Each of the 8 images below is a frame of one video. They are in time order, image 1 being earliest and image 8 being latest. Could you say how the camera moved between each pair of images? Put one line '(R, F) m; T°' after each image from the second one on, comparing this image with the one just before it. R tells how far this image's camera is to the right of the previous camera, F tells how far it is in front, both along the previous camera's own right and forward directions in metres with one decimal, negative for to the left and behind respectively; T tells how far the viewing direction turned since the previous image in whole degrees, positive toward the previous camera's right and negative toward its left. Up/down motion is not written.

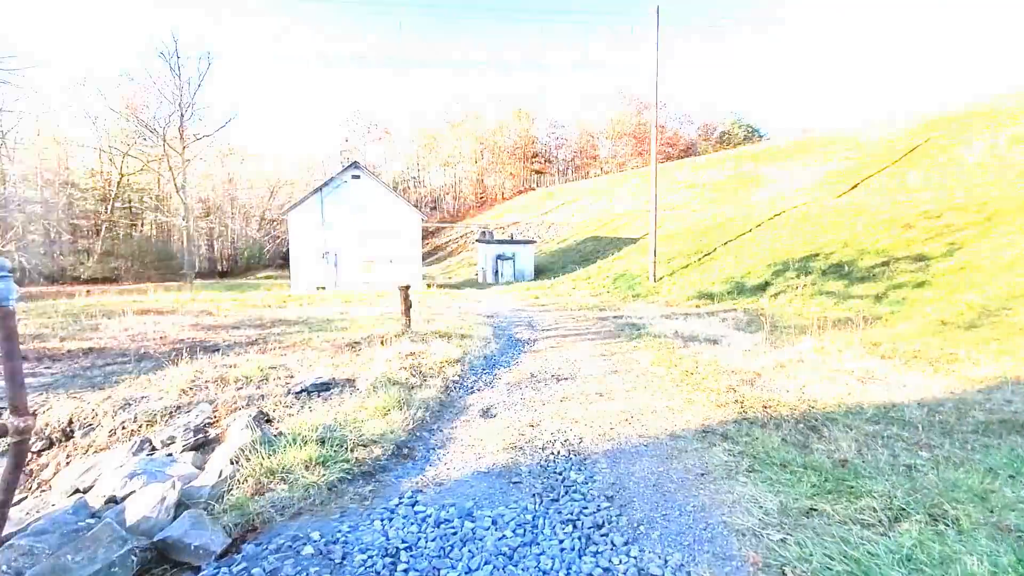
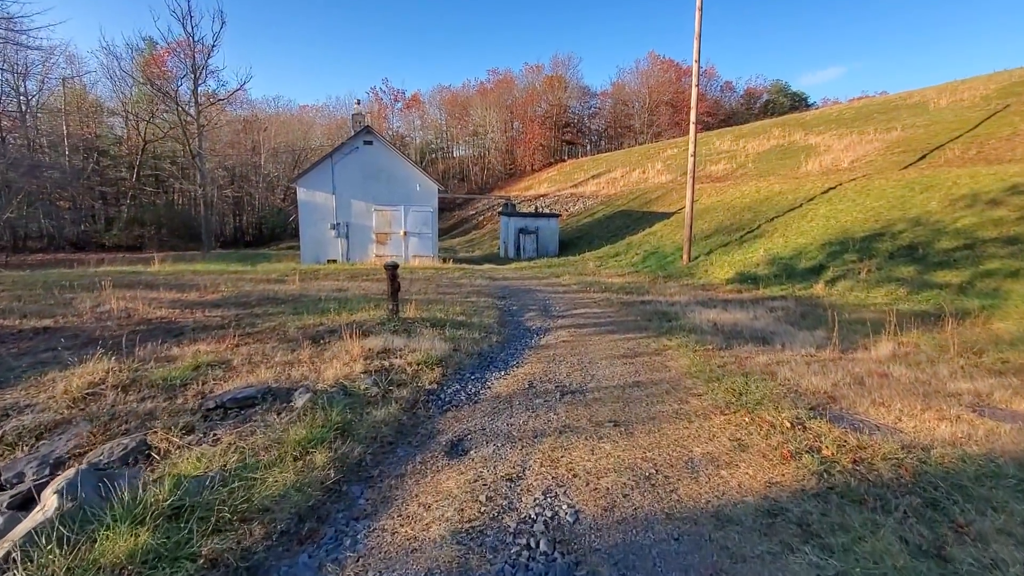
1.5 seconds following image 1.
(+0.3, +1.2) m; -3°
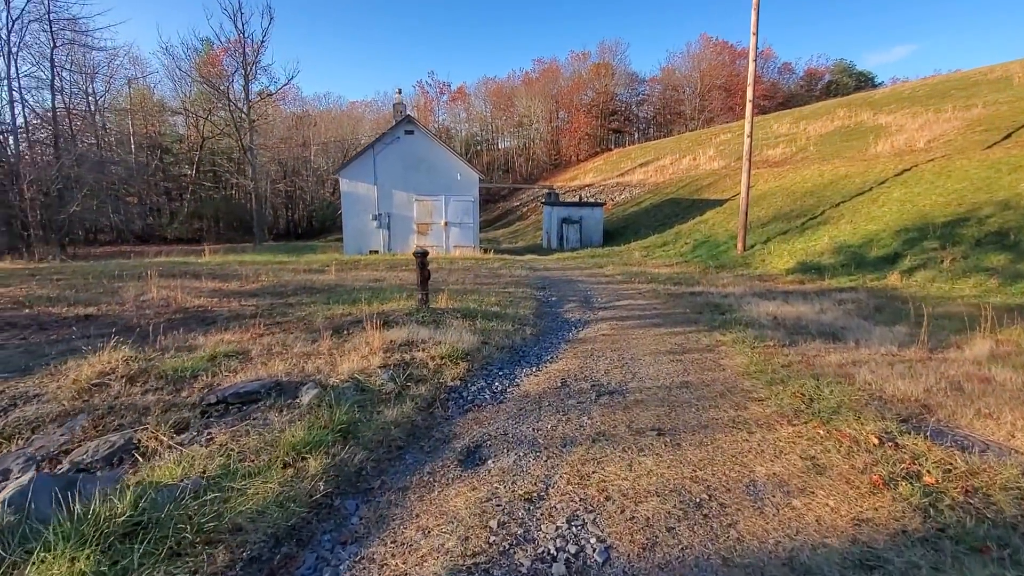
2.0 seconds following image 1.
(+0.1, +0.4) m; -5°
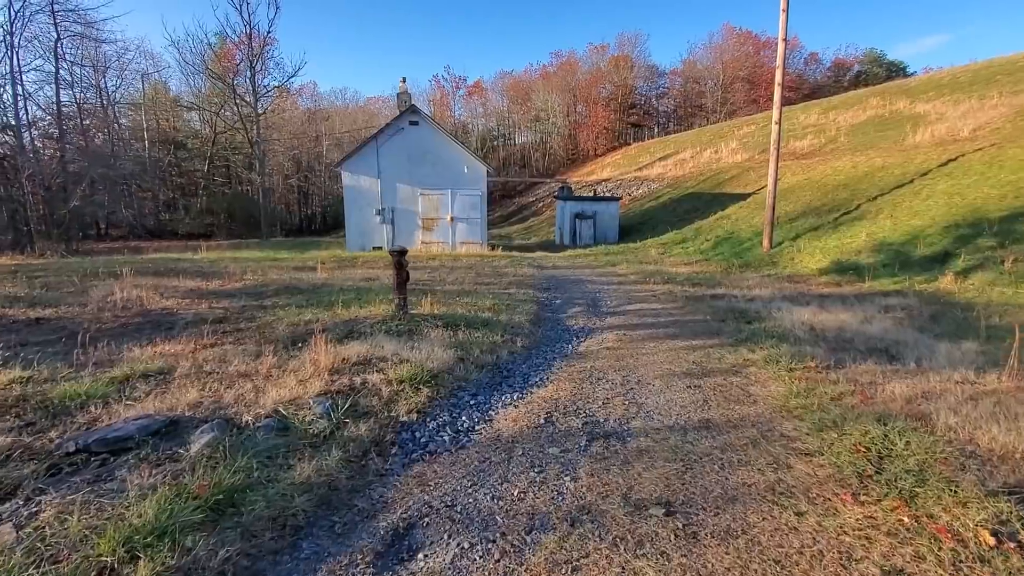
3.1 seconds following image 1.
(+0.3, +0.8) m; -2°
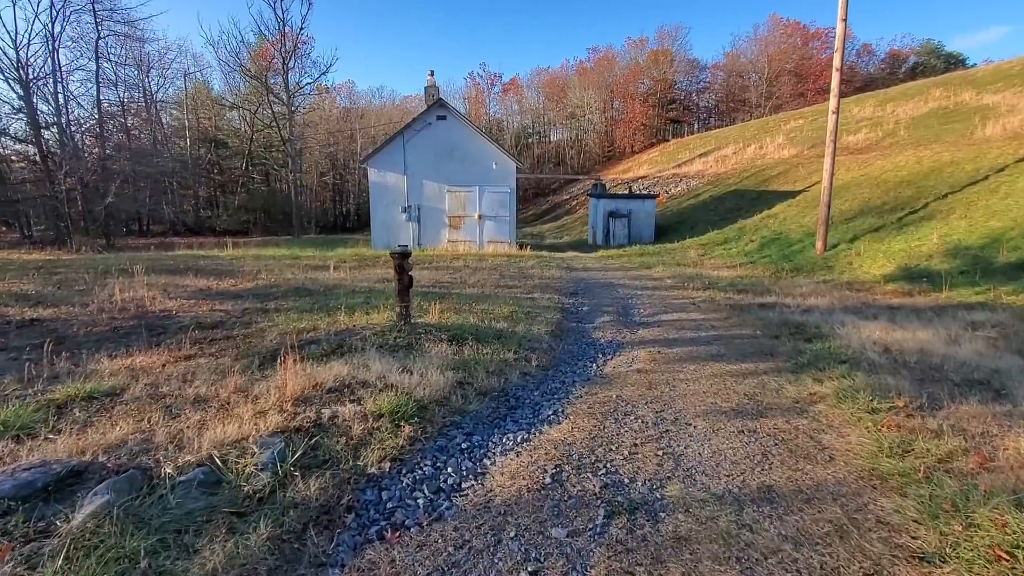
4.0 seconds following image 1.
(+0.1, +0.7) m; -4°
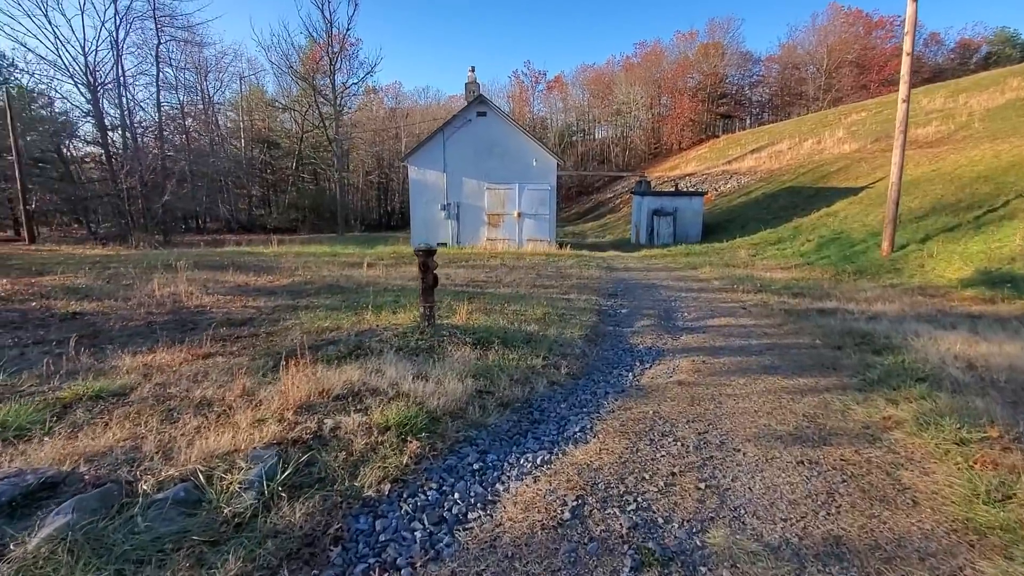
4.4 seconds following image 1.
(+0.1, +0.3) m; -5°
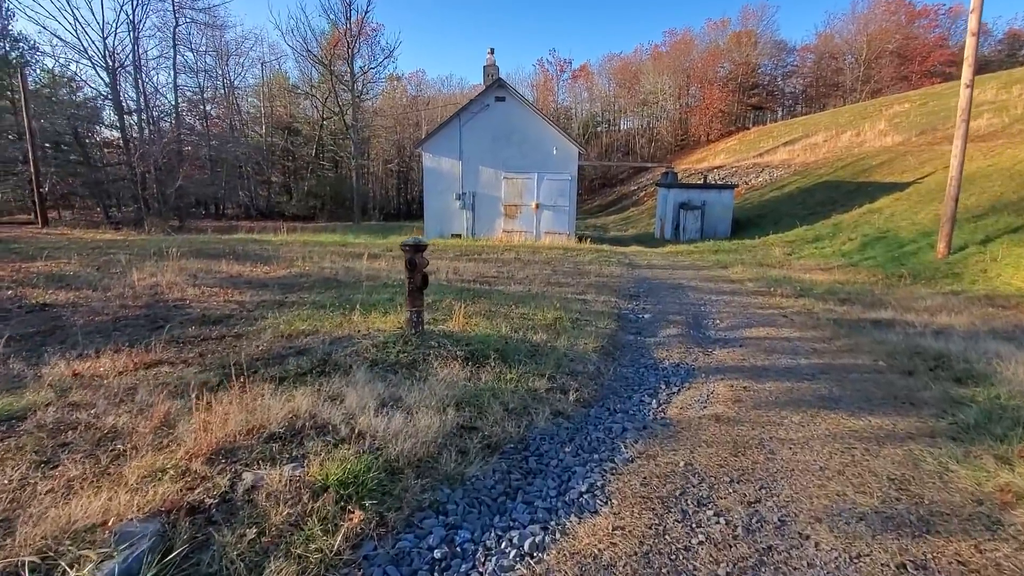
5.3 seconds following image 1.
(+0.1, +0.7) m; -2°
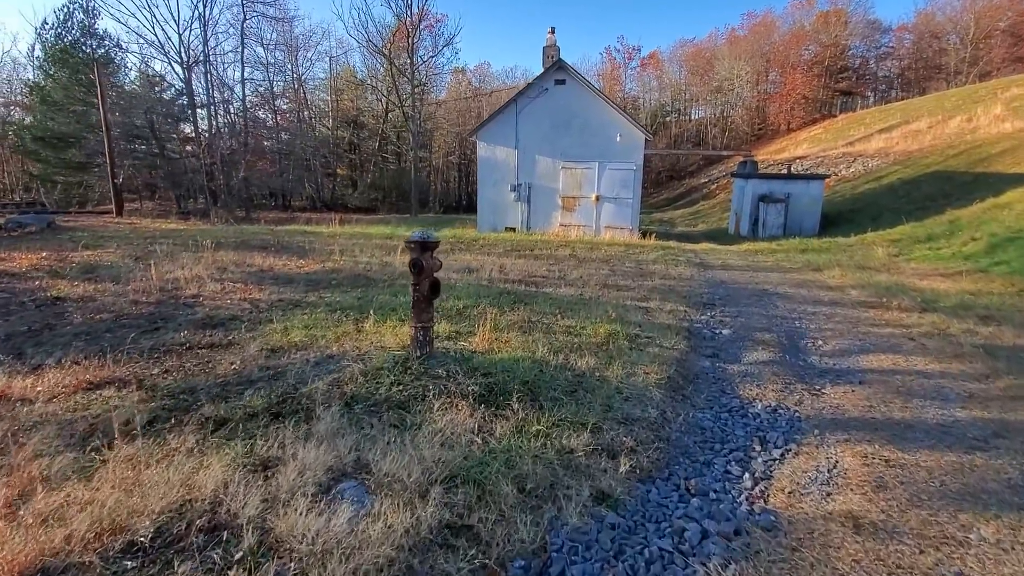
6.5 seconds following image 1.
(+0.1, +0.9) m; -7°
